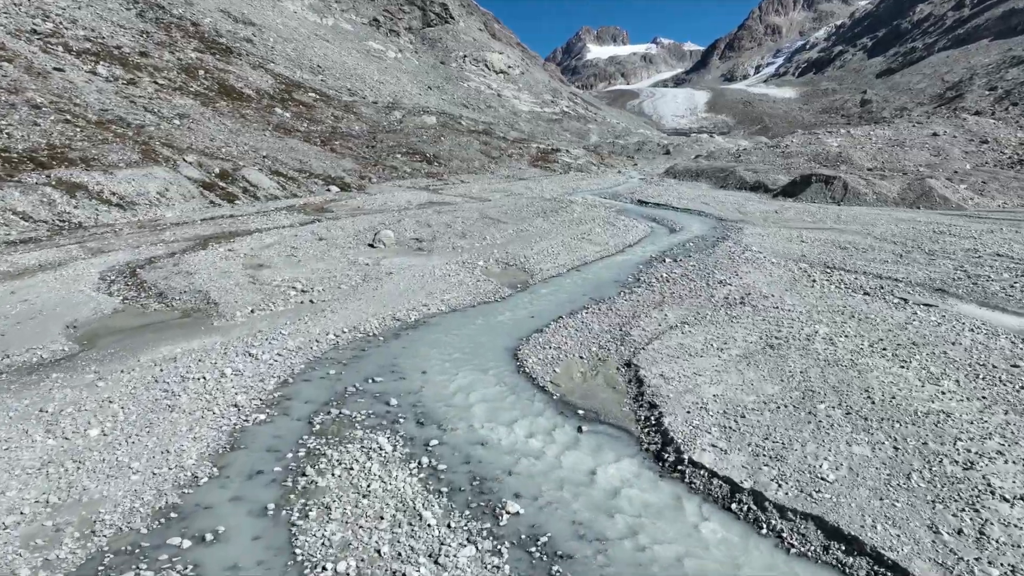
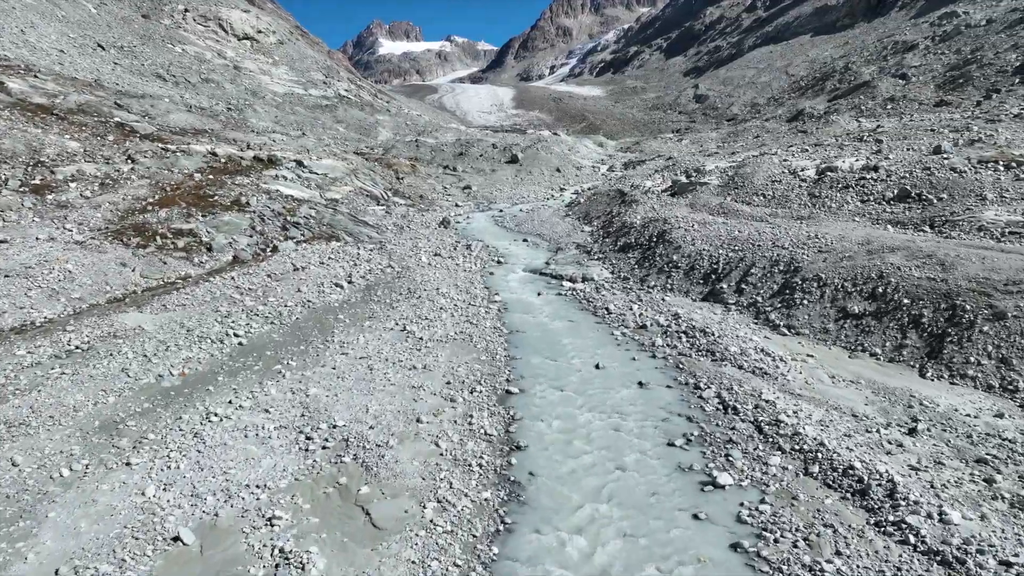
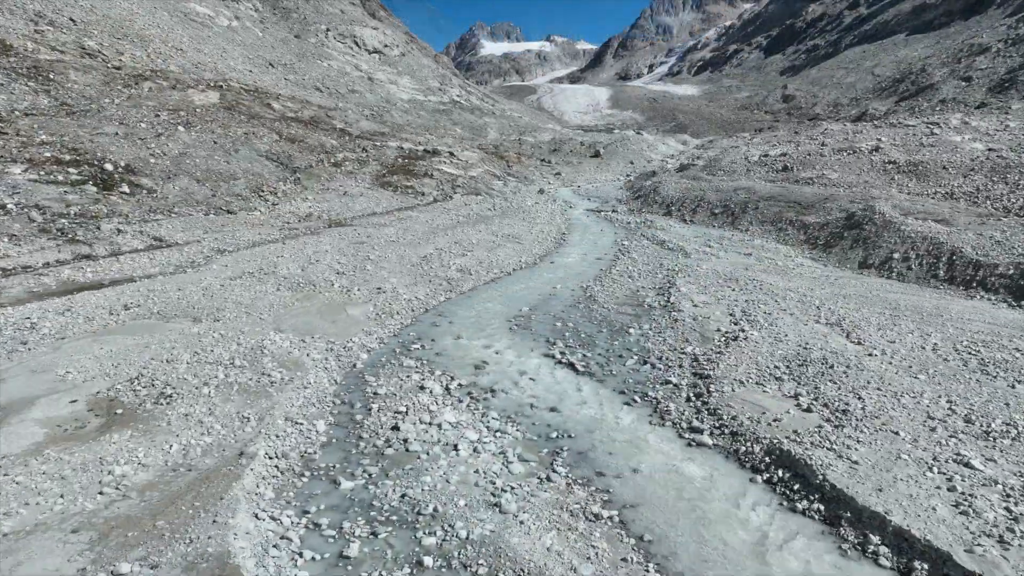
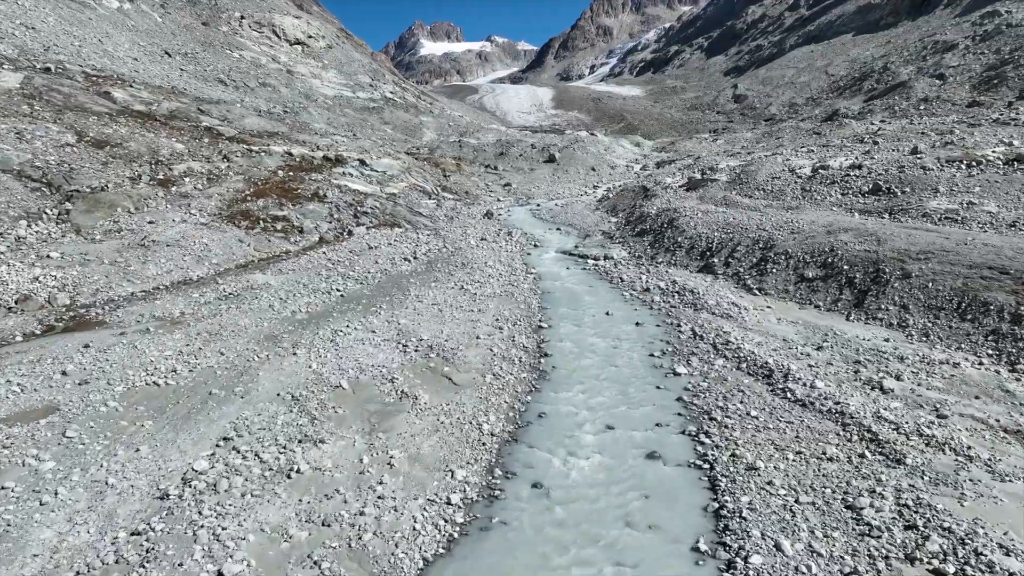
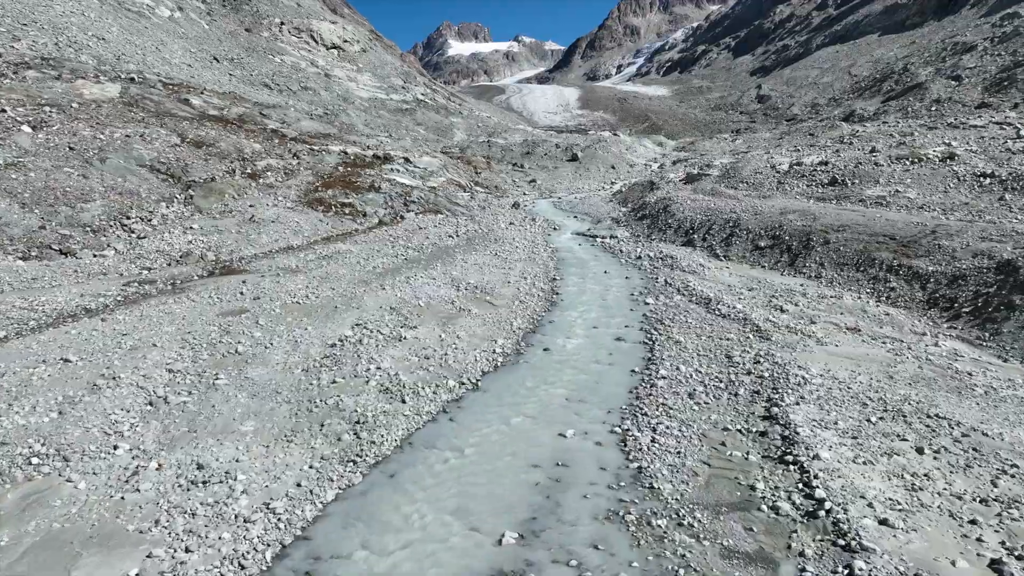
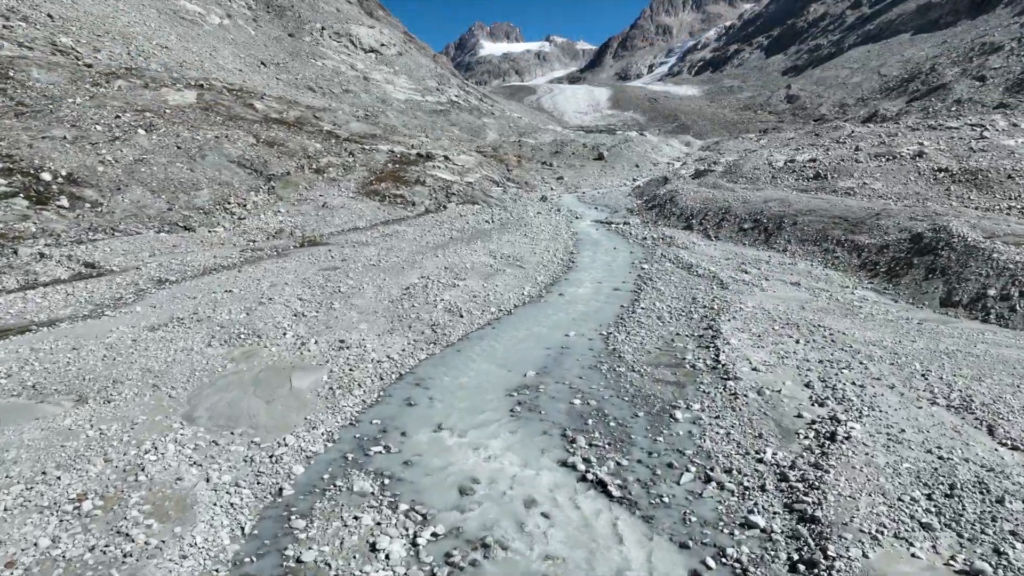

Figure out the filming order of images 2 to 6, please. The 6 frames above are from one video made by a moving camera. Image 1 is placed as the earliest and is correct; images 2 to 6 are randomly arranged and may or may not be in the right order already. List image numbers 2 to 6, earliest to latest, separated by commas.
3, 6, 5, 4, 2
